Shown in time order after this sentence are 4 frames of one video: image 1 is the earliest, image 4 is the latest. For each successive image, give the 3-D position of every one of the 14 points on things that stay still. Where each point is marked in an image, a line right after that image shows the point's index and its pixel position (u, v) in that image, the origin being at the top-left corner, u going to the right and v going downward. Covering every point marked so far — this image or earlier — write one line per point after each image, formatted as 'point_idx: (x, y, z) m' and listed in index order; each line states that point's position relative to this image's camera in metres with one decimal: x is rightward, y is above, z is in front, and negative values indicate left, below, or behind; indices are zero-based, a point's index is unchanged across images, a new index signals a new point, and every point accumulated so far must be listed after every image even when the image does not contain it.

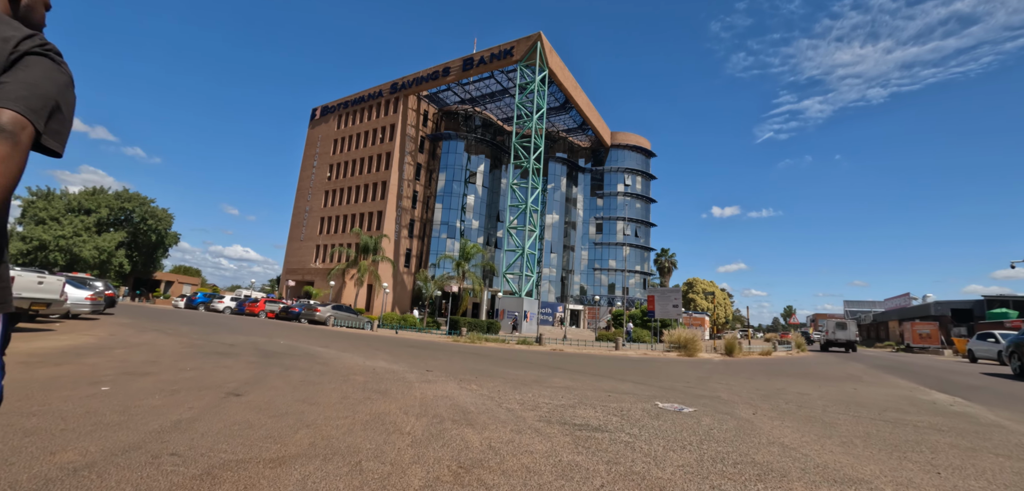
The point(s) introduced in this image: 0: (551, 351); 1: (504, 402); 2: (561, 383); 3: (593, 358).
0: (+1.7, -4.8, +19.8) m
1: (-0.1, -2.3, +6.4) m
2: (+1.0, -2.8, +8.9) m
3: (+3.1, -4.4, +16.8) m
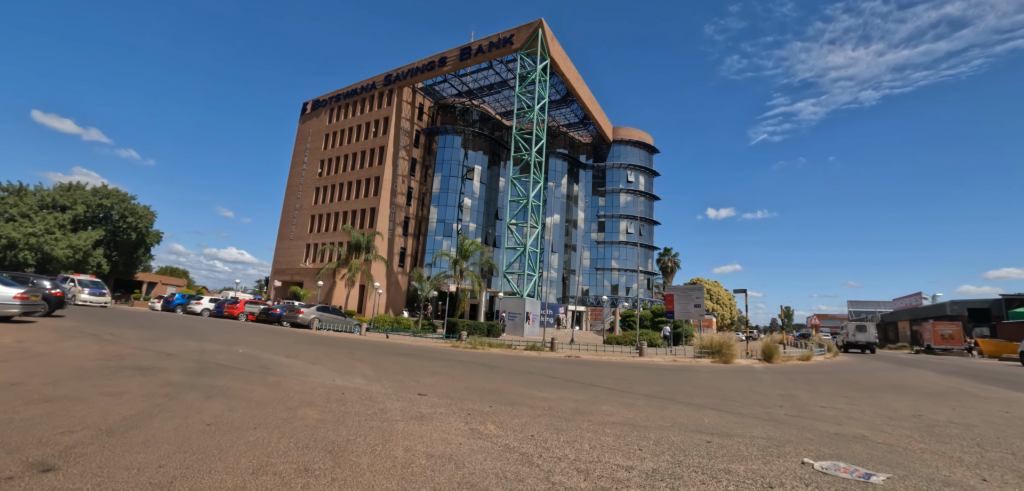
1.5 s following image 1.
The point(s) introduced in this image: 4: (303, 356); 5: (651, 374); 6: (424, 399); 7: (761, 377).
0: (+2.1, -4.4, +16.9) m
1: (+0.4, -1.8, +3.5) m
2: (+1.4, -2.4, +6.0) m
3: (+3.5, -3.9, +13.9) m
4: (-5.6, -3.0, +11.6) m
5: (+4.0, -3.7, +12.3) m
6: (-1.3, -2.3, +6.7) m
7: (+7.6, -4.0, +13.2) m
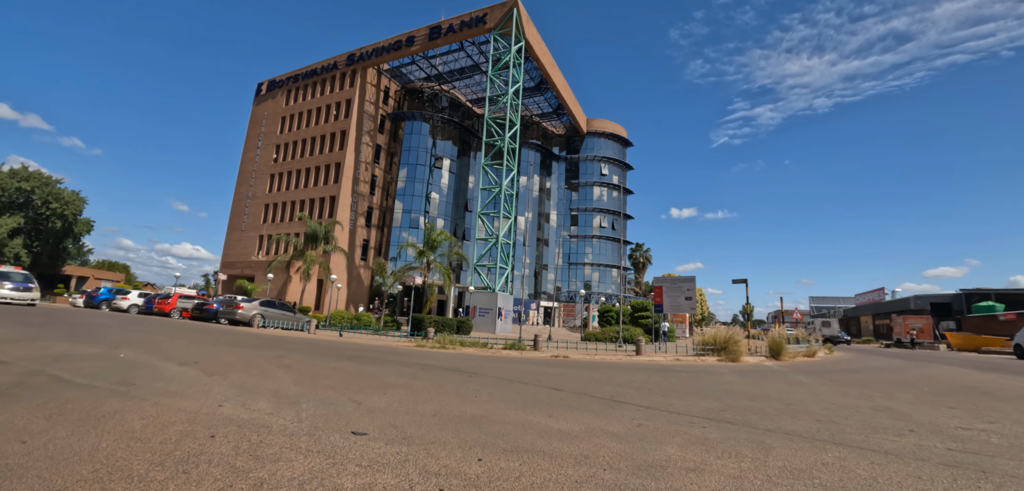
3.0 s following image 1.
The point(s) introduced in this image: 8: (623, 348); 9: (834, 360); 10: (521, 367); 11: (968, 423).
0: (+1.4, -3.7, +14.1) m
1: (+0.6, -1.2, +0.6) m
2: (+1.5, -1.7, +3.2) m
3: (+3.0, -3.2, +11.3) m
4: (-5.9, -2.2, +8.3) m
5: (+3.6, -3.0, +9.7) m
6: (-1.3, -1.7, +3.7) m
7: (+7.1, -3.4, +10.9) m
8: (+4.9, -4.5, +19.1) m
9: (+14.0, -5.0, +18.8) m
10: (+0.3, -3.1, +11.1) m
11: (+6.0, -2.3, +5.7) m
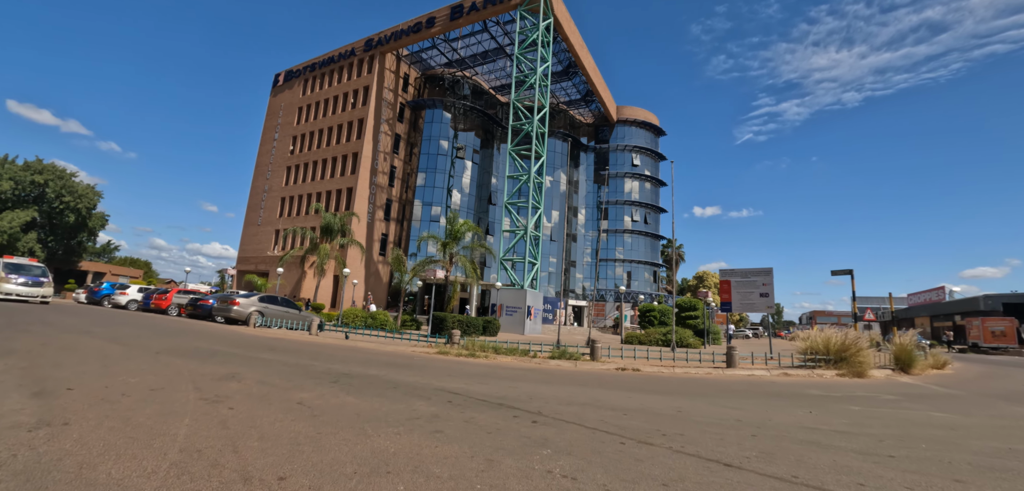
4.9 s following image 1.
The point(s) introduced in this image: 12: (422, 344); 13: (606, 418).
0: (+2.7, -3.1, +10.3) m
1: (+1.4, -0.6, -3.1) m
2: (+2.4, -1.1, -0.6) m
3: (+4.2, -2.6, +7.4) m
4: (-4.8, -1.6, +4.8) m
5: (+4.7, -2.4, +5.8) m
6: (-0.4, -1.1, 0.0) m
7: (+8.3, -2.7, +6.8) m
8: (+6.4, -3.9, +15.1) m
9: (+15.5, -4.3, +14.4) m
10: (+1.5, -2.5, +7.3) m
11: (+6.9, -1.7, +1.7) m
12: (-3.7, -4.0, +17.8) m
13: (+1.1, -2.0, +5.1) m
